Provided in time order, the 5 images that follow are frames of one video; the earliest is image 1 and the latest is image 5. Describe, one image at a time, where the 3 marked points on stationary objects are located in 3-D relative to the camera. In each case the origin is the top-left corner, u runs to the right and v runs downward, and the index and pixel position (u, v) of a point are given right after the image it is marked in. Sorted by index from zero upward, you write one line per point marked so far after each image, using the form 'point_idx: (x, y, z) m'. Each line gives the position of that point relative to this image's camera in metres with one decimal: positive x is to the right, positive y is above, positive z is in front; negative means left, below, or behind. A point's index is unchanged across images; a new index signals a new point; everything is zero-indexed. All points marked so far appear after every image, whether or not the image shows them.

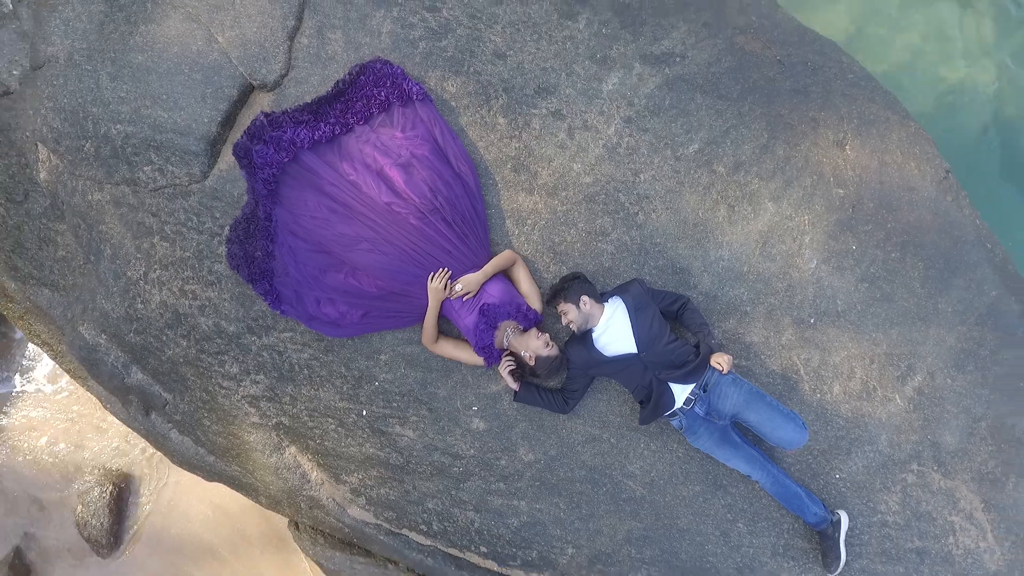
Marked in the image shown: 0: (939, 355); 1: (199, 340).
0: (+1.9, -0.3, +2.6) m
1: (-1.3, -0.2, +2.6) m
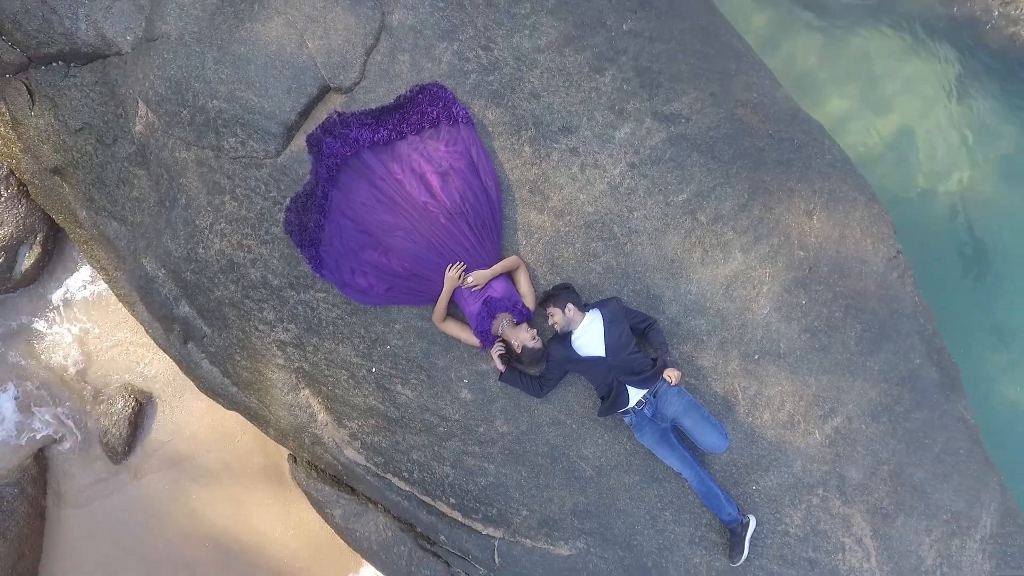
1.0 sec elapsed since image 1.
0: (+1.8, -0.6, +3.1) m
1: (-1.4, 0.0, +3.0) m
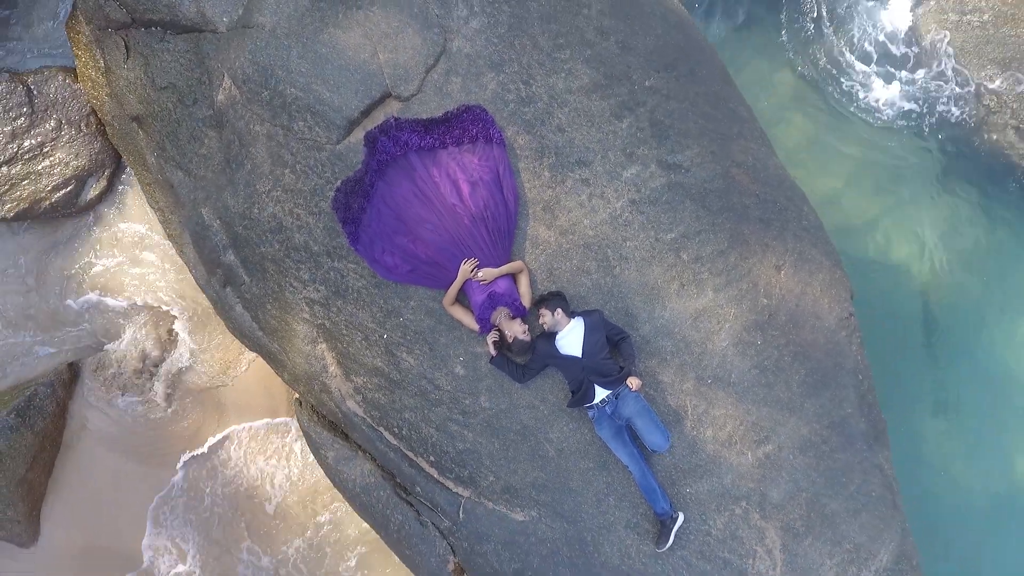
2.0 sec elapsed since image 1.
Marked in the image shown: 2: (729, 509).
0: (+1.7, -0.9, +3.6) m
1: (-1.3, +0.2, +3.6) m
2: (+1.3, -1.3, +3.6) m
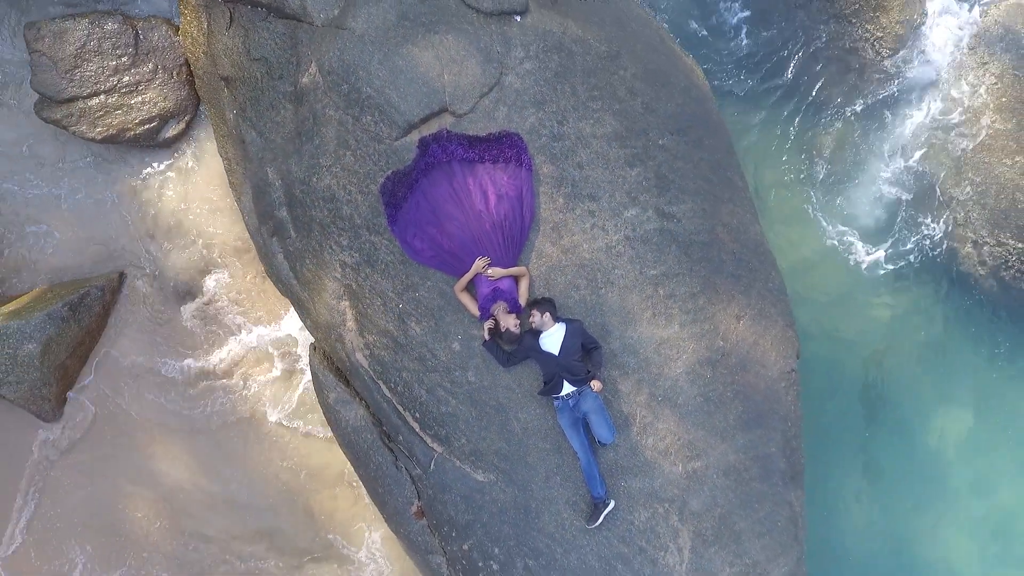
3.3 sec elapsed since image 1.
0: (+1.5, -1.2, +4.3) m
1: (-1.2, +0.5, +4.2) m
2: (+1.0, -1.6, +4.2) m
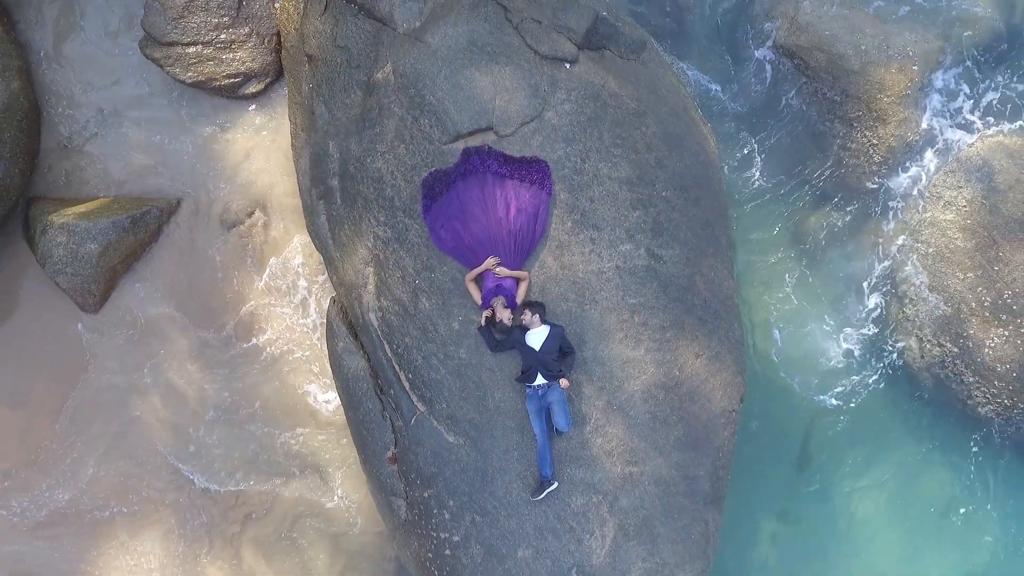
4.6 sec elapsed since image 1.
0: (+1.2, -1.5, +5.0) m
1: (-1.1, +0.8, +5.0) m
2: (+0.7, -1.7, +5.0) m
